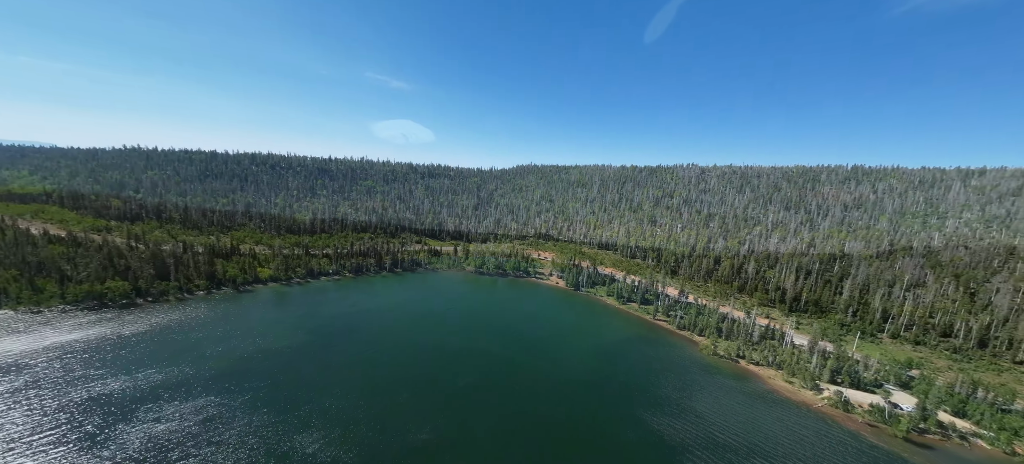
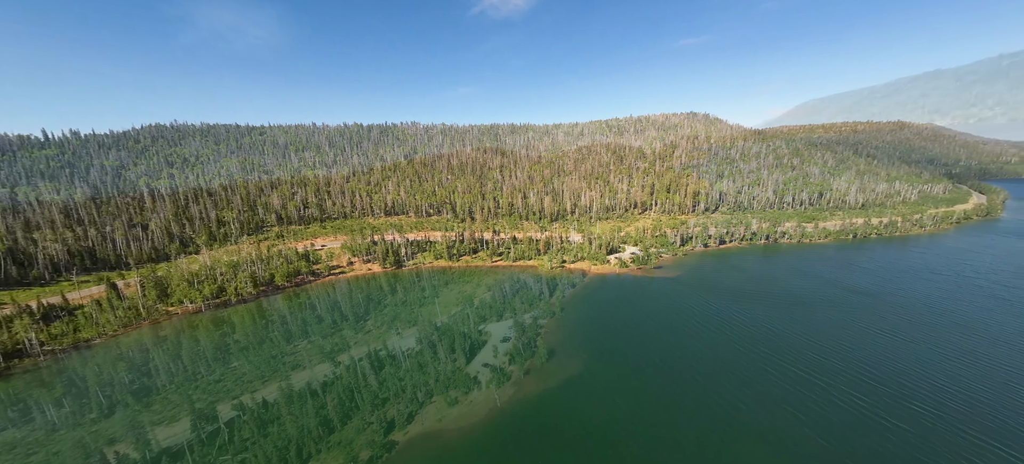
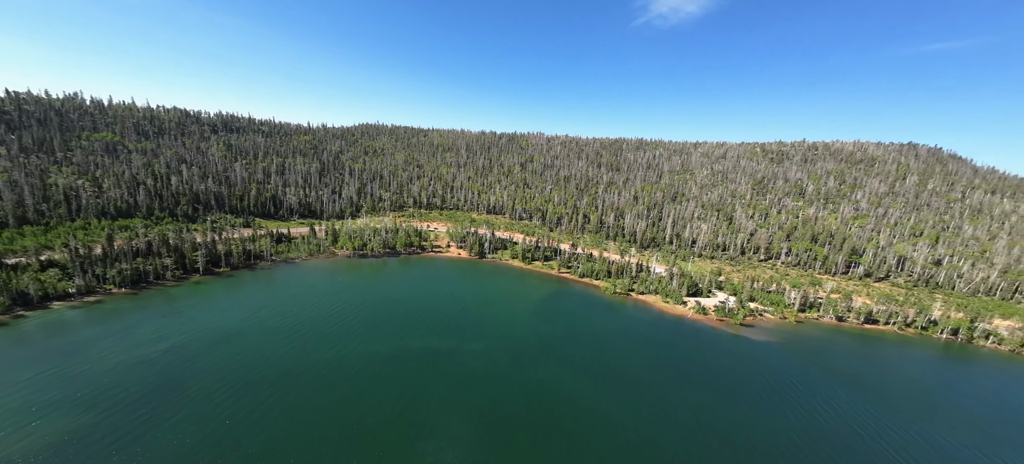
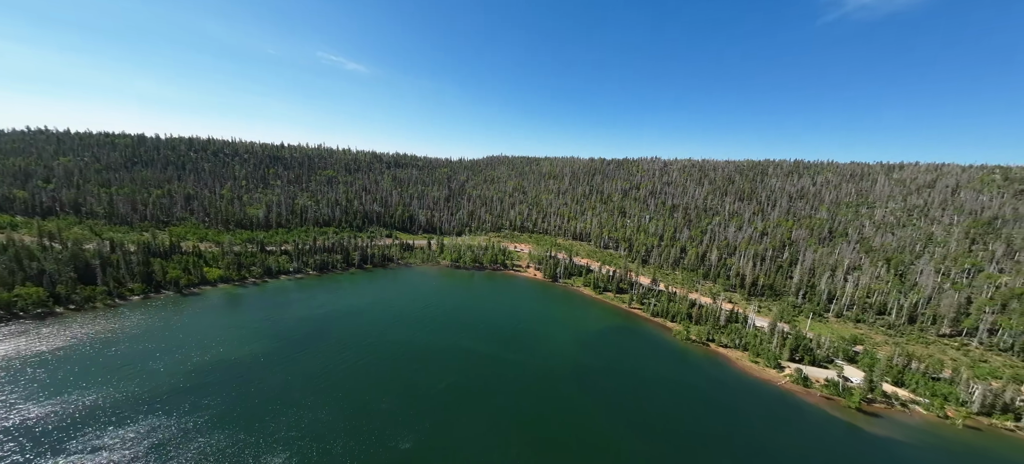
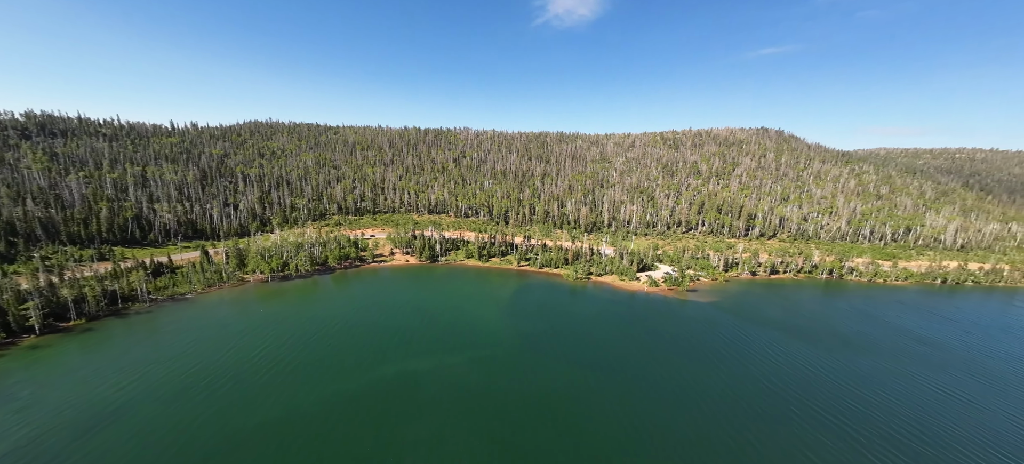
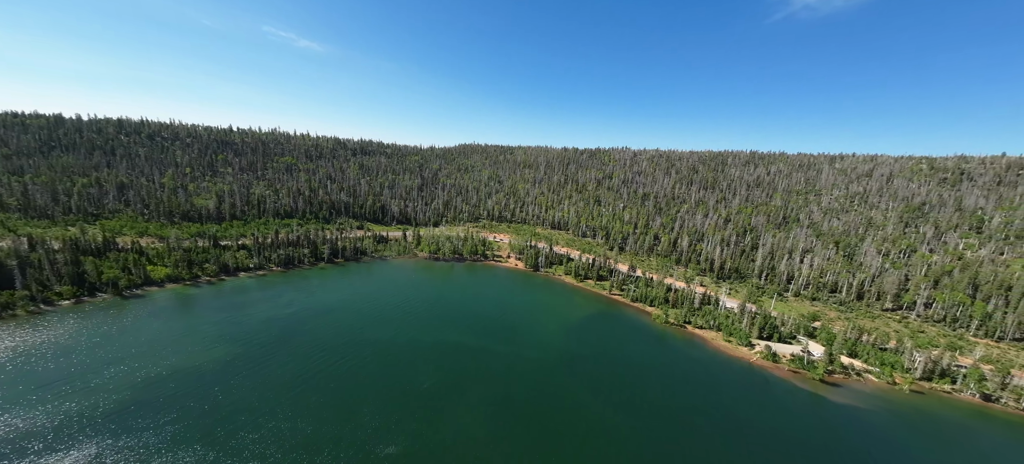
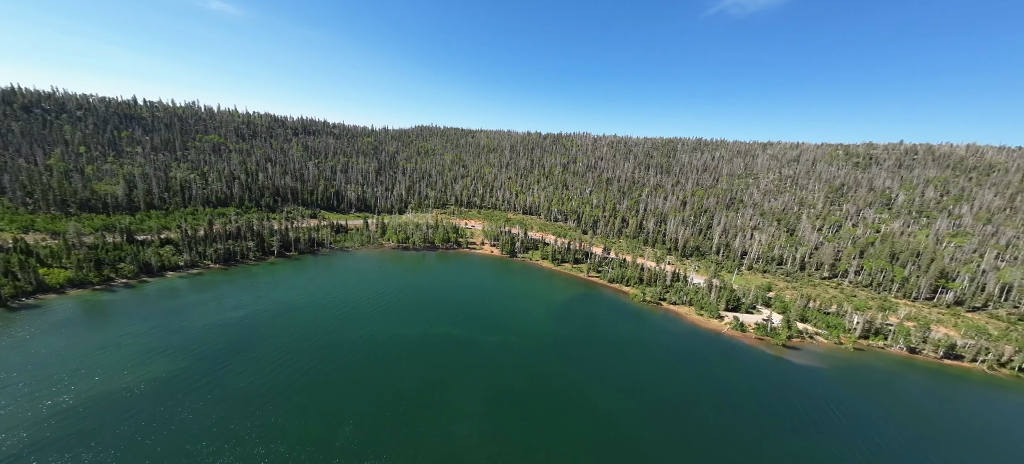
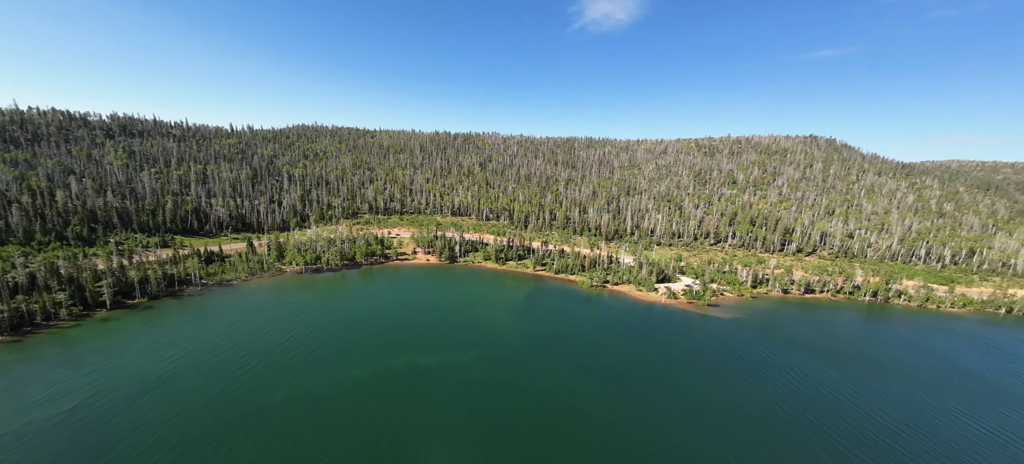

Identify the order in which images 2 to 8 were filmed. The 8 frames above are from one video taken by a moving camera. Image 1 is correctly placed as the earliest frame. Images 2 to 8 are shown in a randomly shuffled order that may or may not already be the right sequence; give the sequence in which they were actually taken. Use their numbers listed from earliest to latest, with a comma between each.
4, 6, 7, 3, 8, 5, 2
